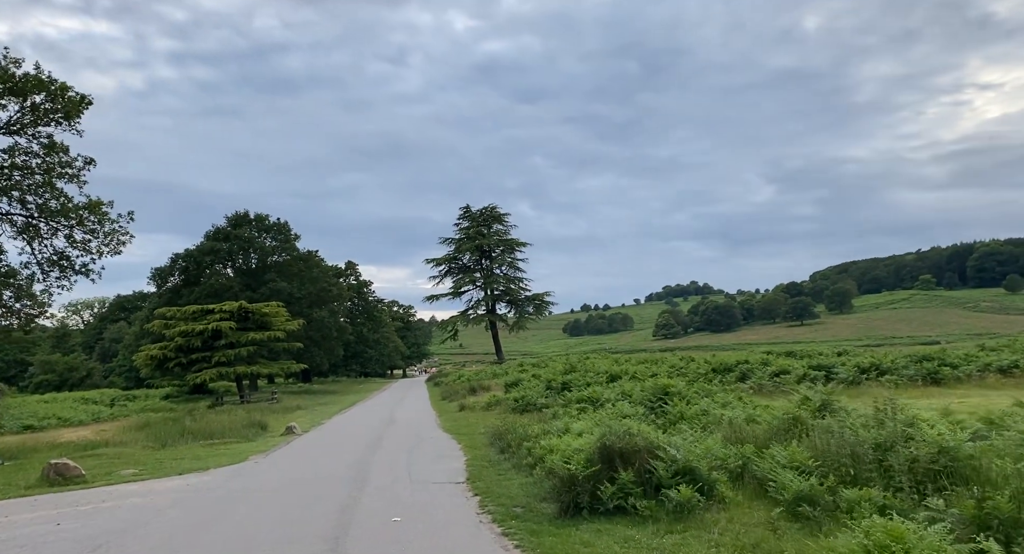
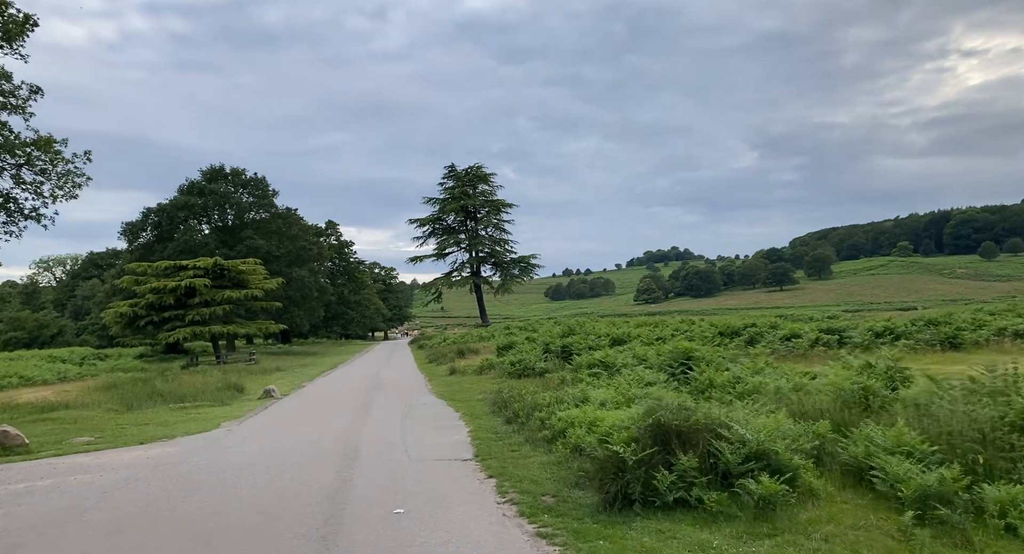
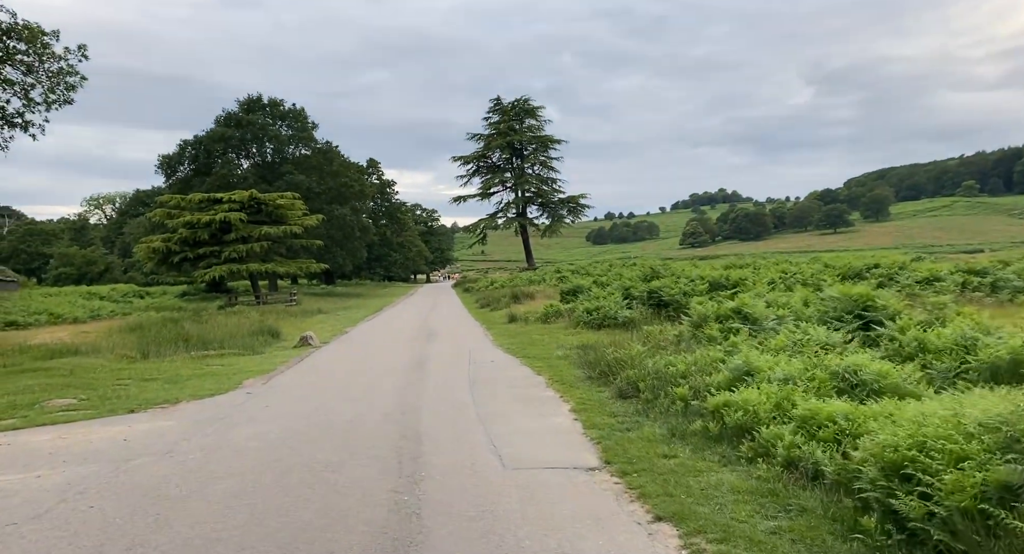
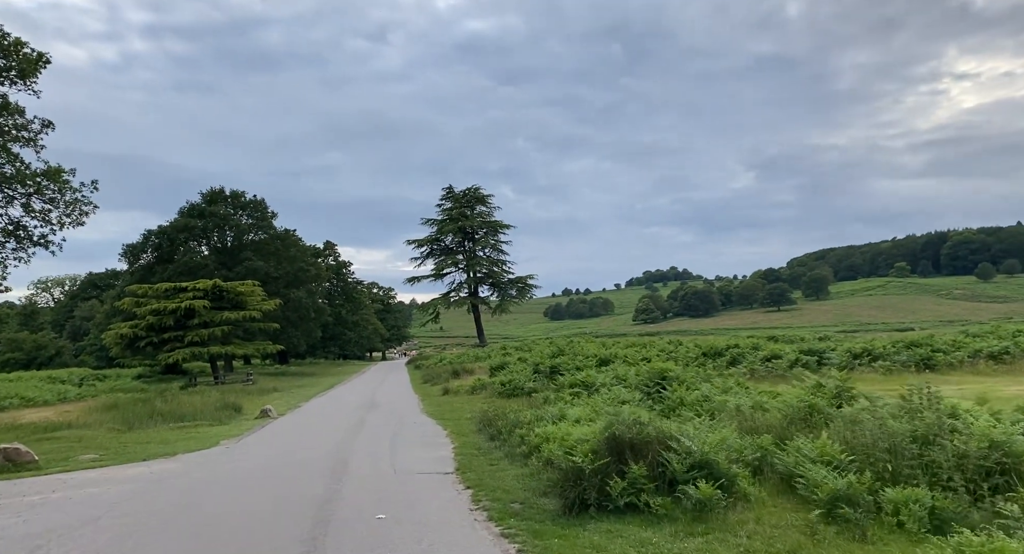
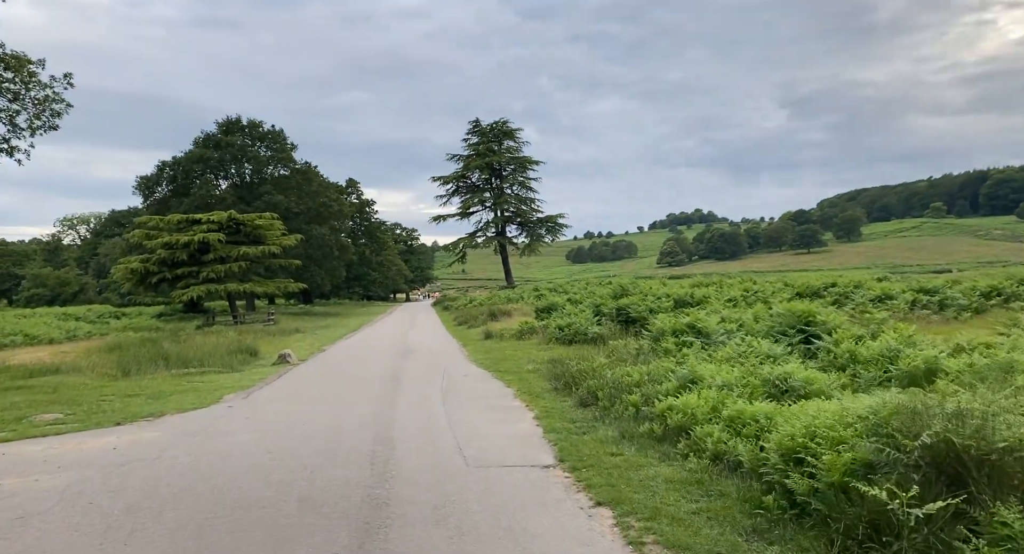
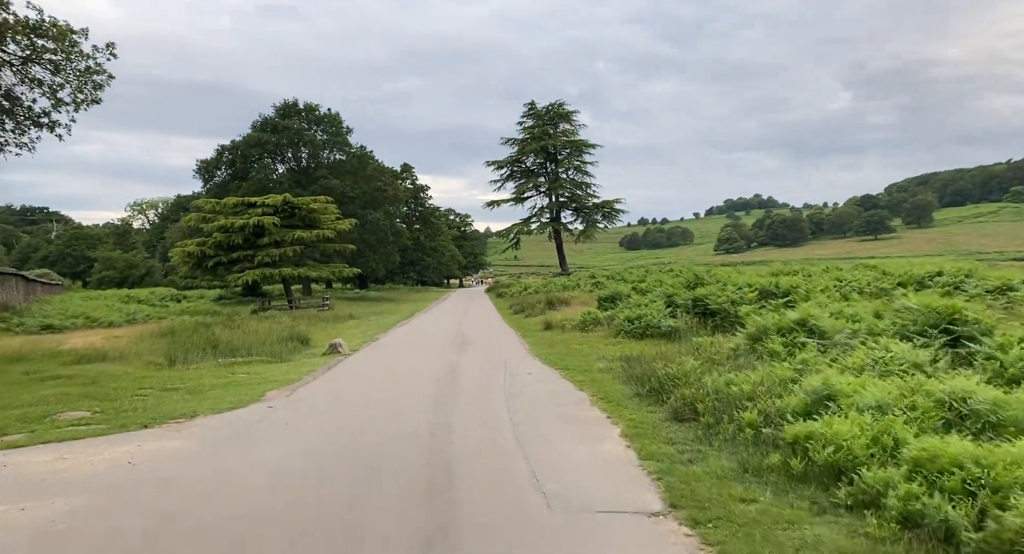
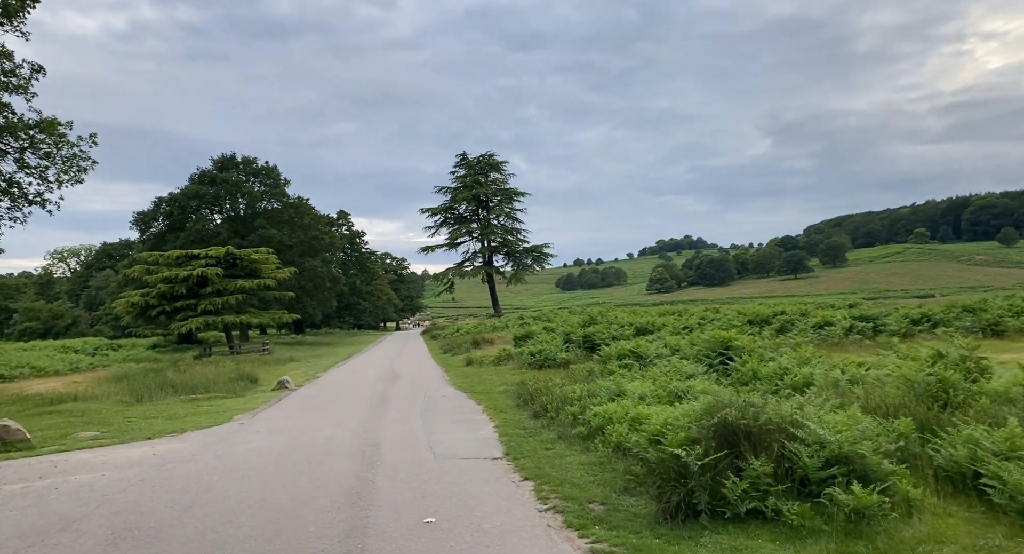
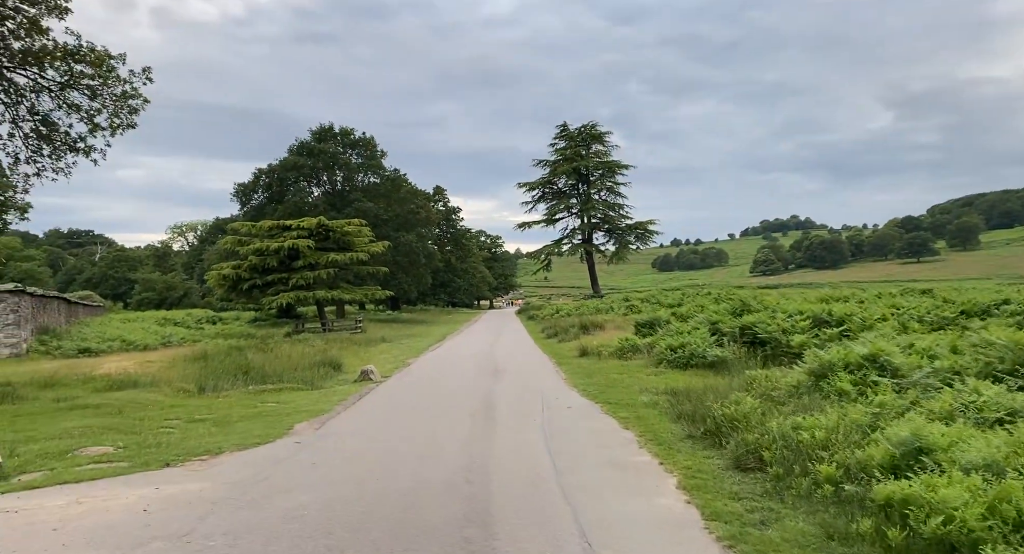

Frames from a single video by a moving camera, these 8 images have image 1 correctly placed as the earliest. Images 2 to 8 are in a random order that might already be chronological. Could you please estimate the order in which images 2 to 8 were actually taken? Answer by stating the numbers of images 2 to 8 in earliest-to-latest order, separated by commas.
4, 2, 7, 5, 3, 6, 8
